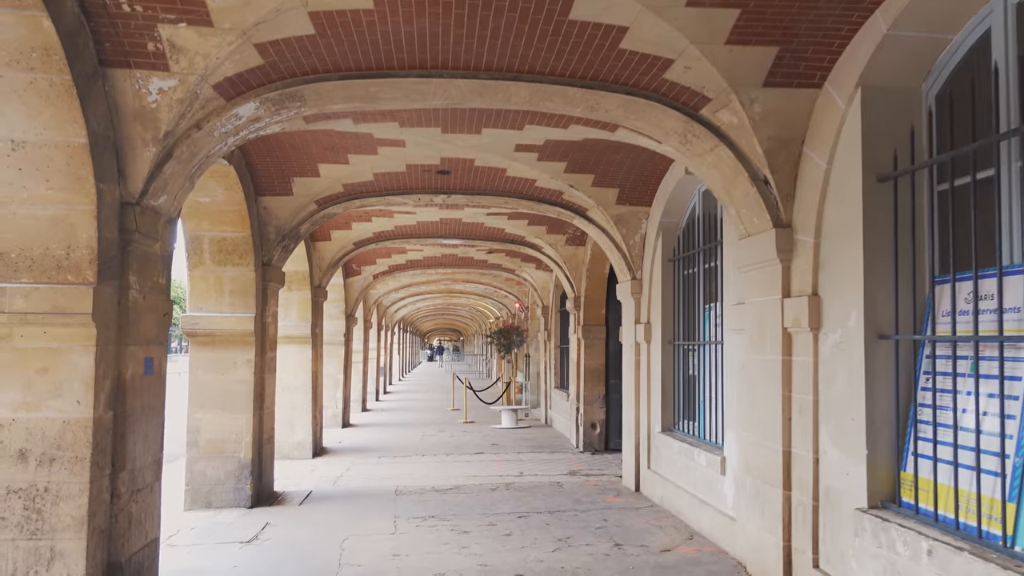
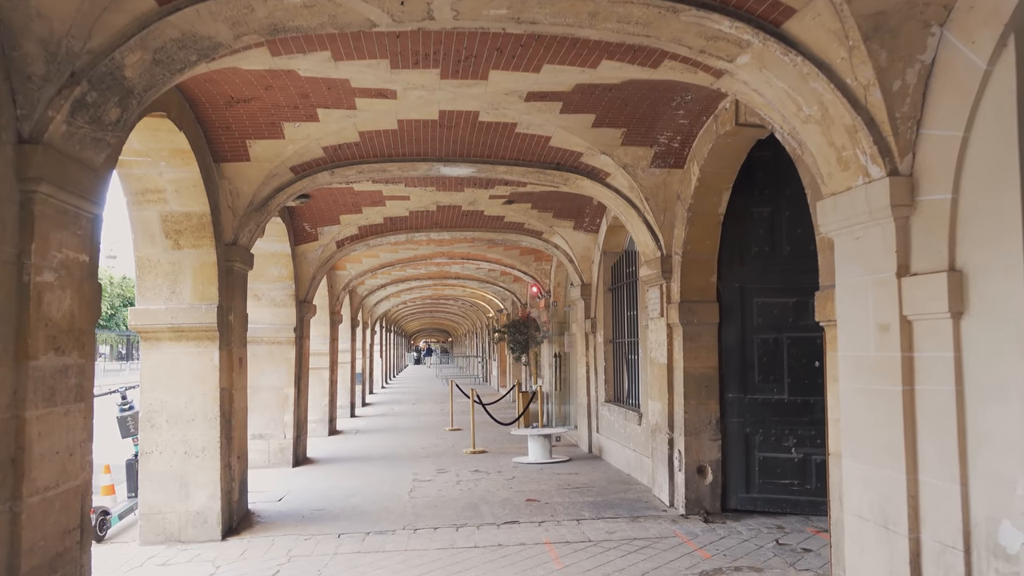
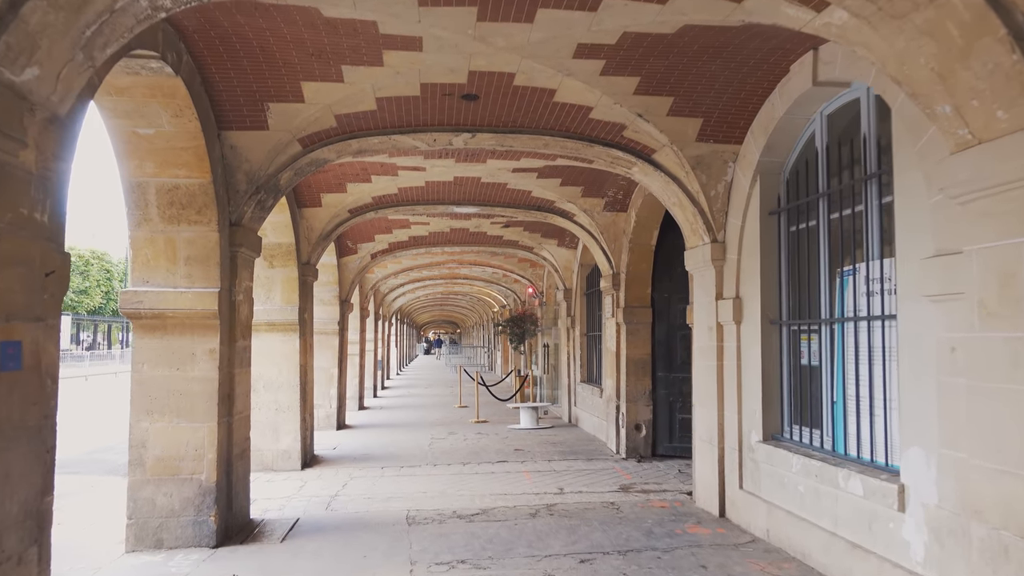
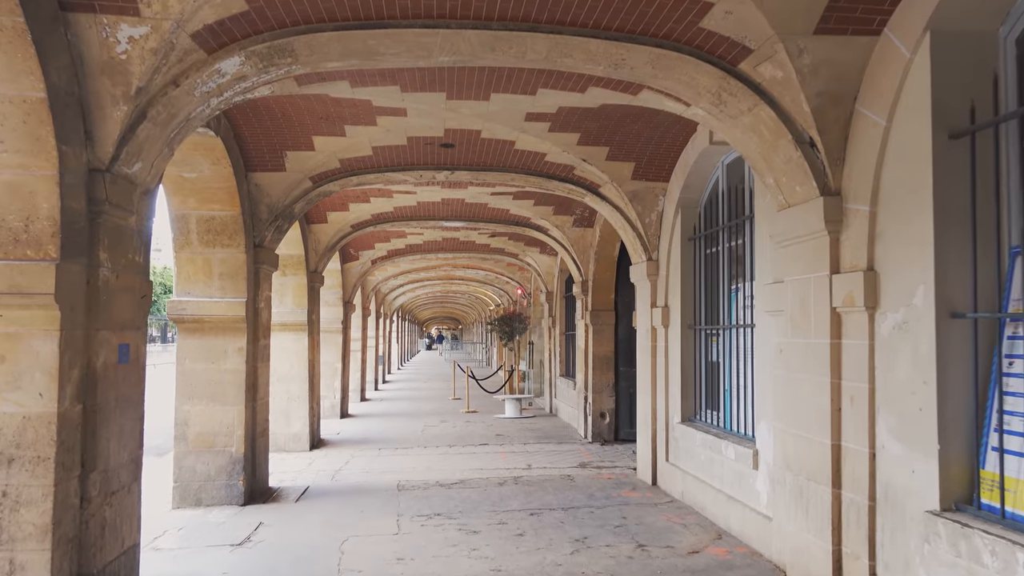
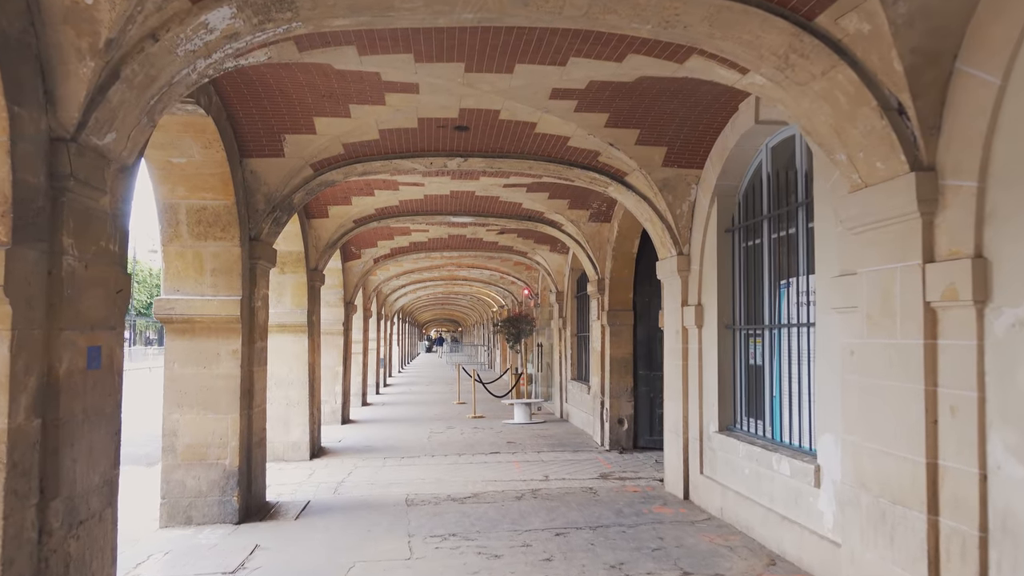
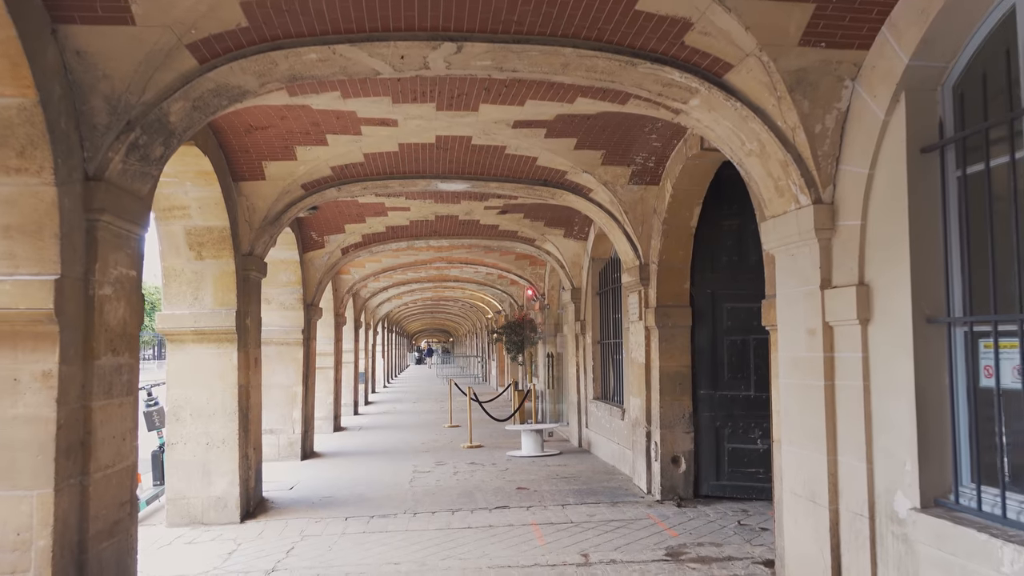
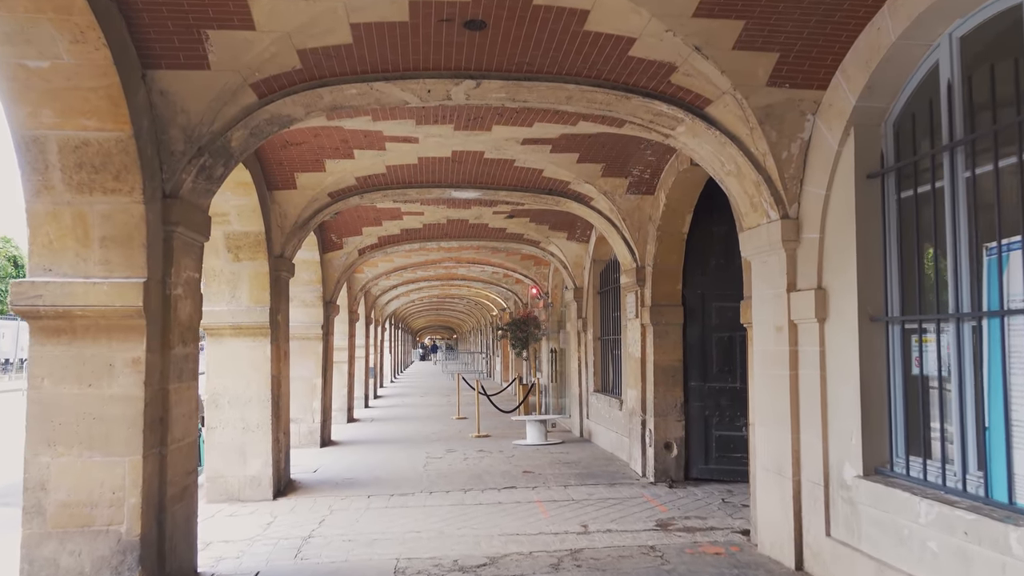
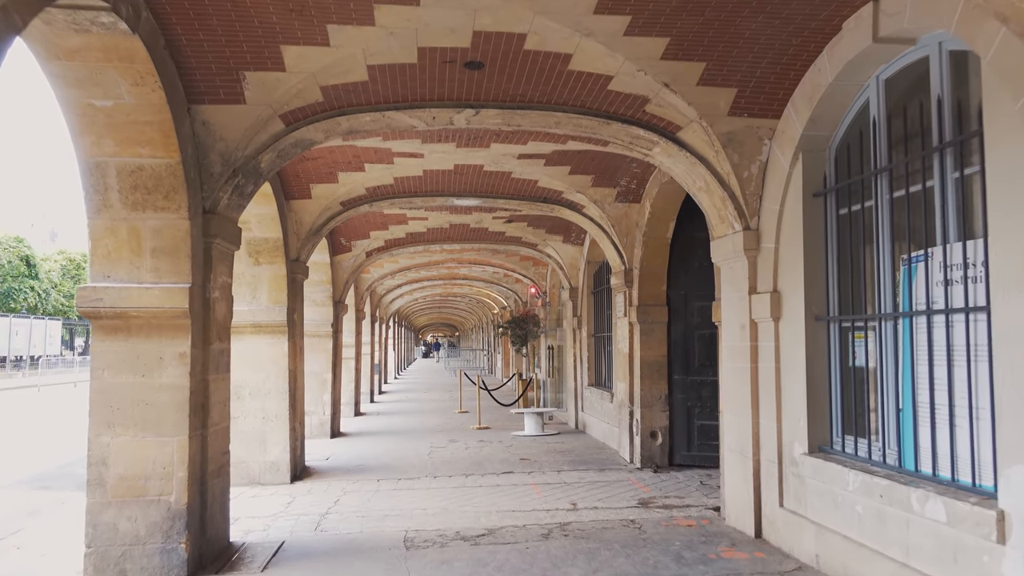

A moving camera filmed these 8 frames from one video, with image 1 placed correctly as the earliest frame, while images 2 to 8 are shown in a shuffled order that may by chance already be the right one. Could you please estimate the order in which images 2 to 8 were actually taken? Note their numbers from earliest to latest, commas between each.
4, 5, 3, 8, 7, 6, 2
